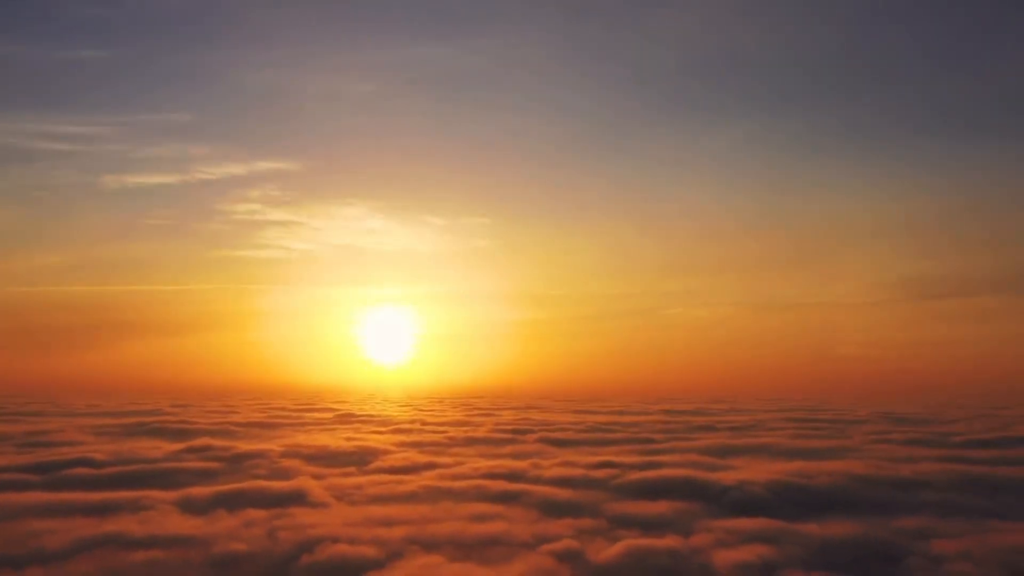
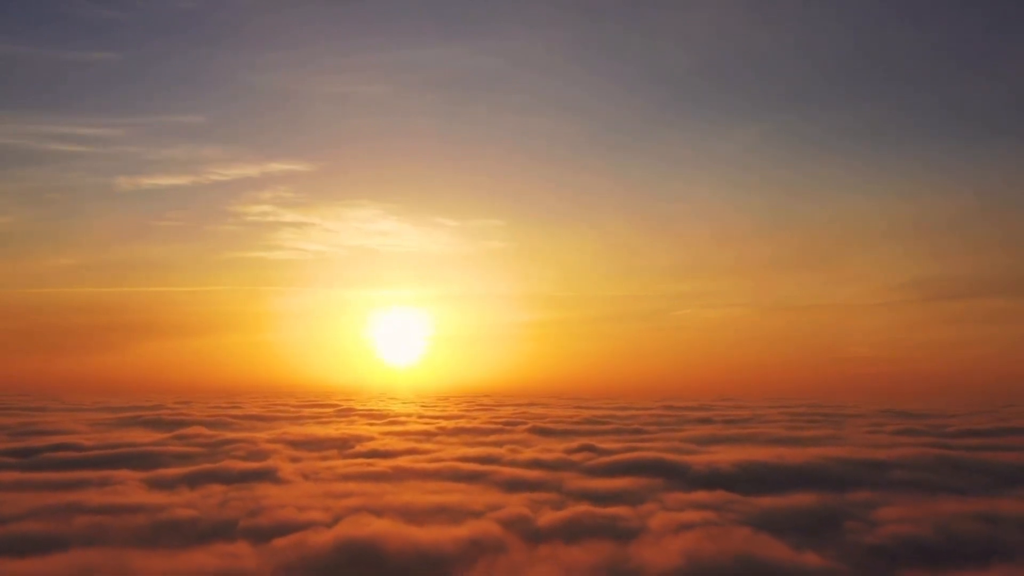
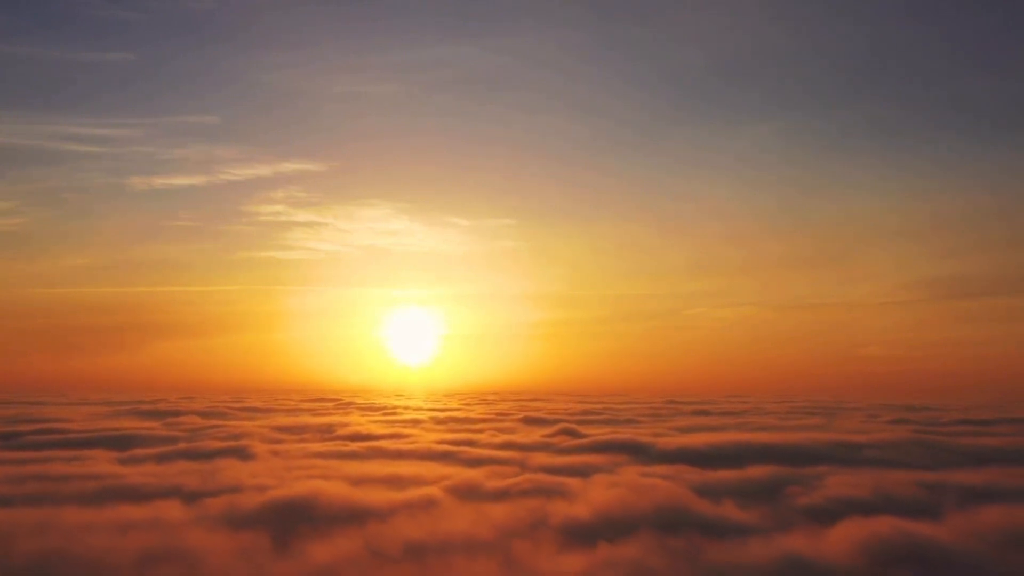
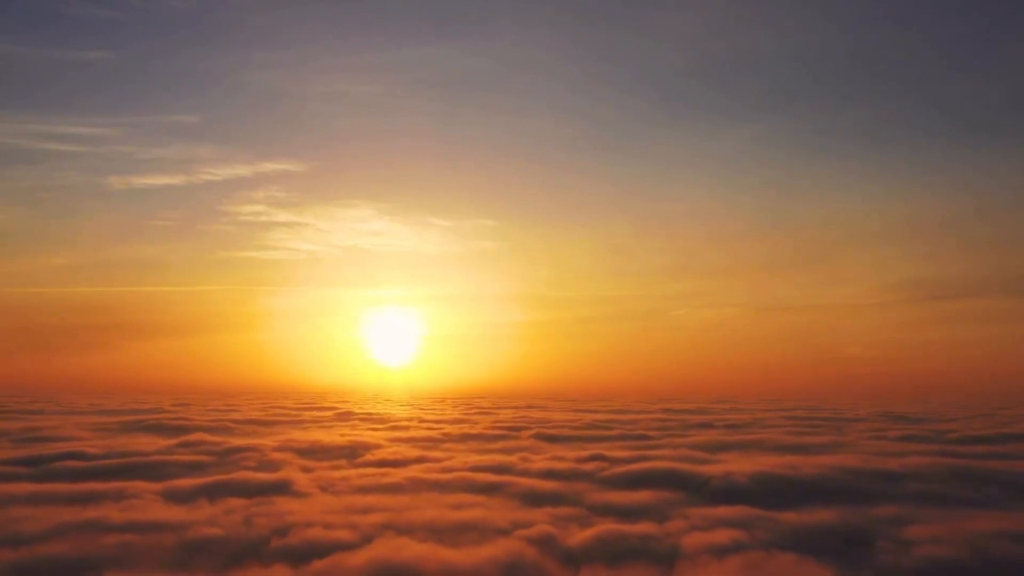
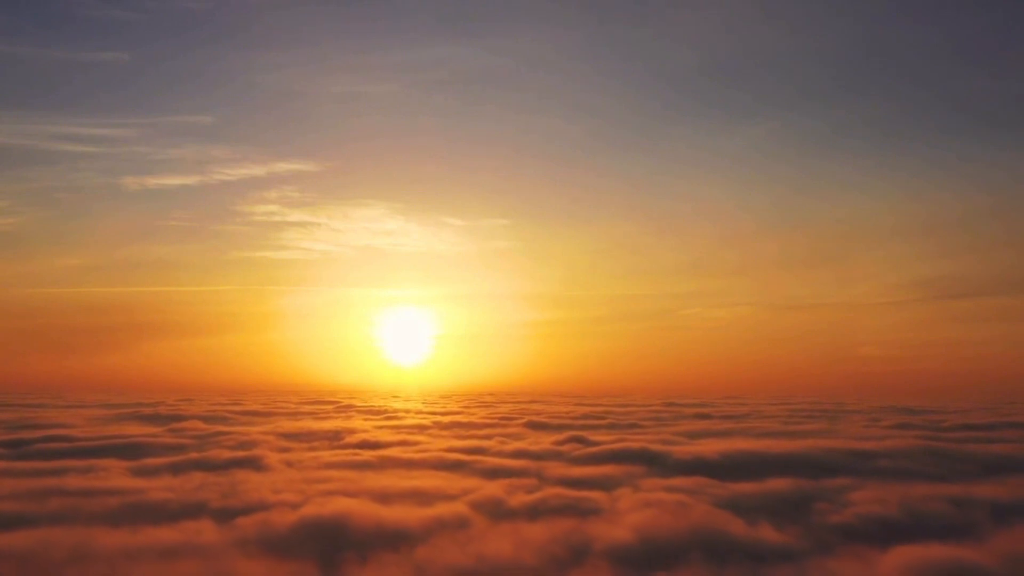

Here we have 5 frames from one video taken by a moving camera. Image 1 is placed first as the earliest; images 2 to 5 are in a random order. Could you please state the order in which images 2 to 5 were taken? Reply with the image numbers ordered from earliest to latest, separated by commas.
4, 2, 5, 3
